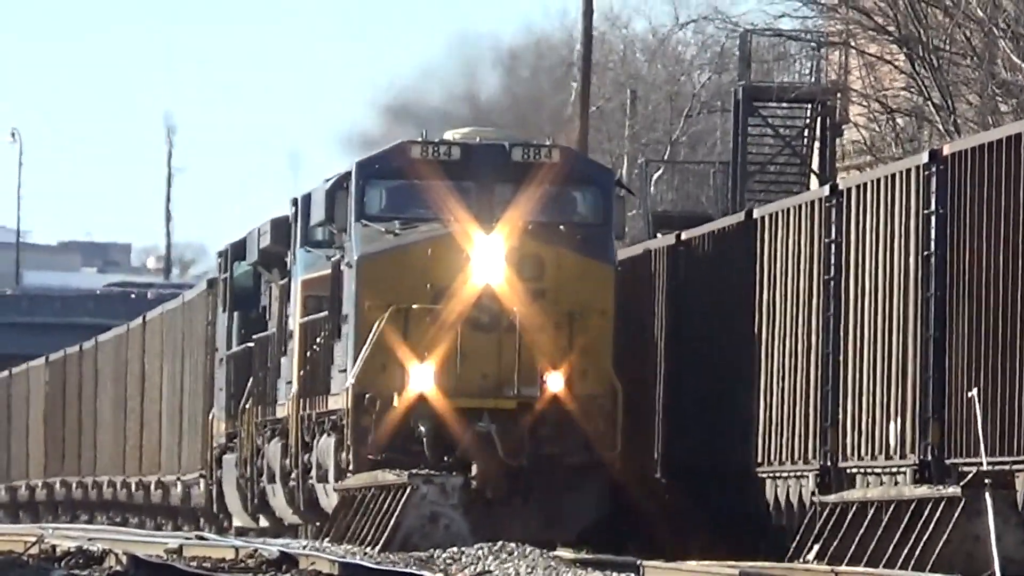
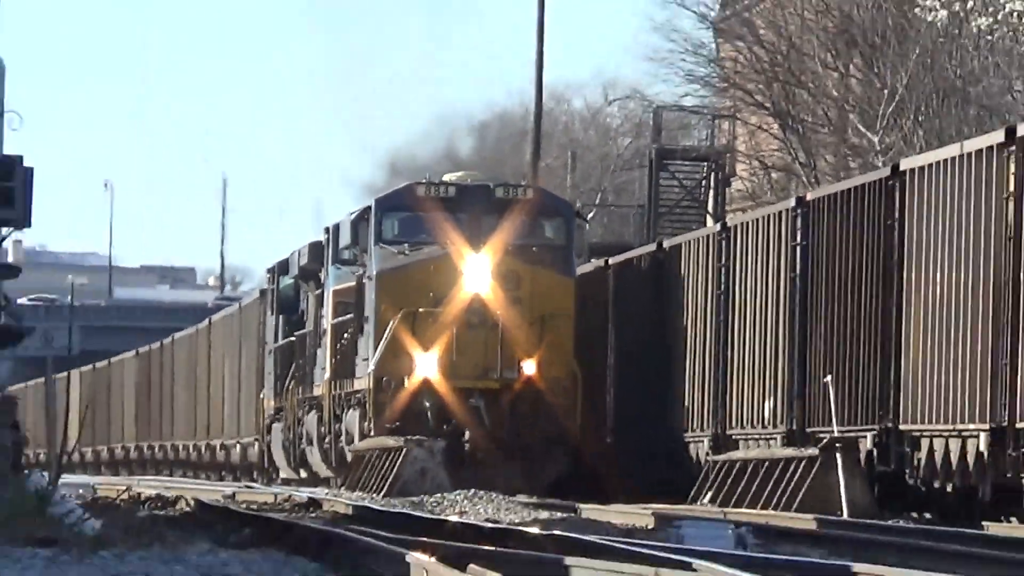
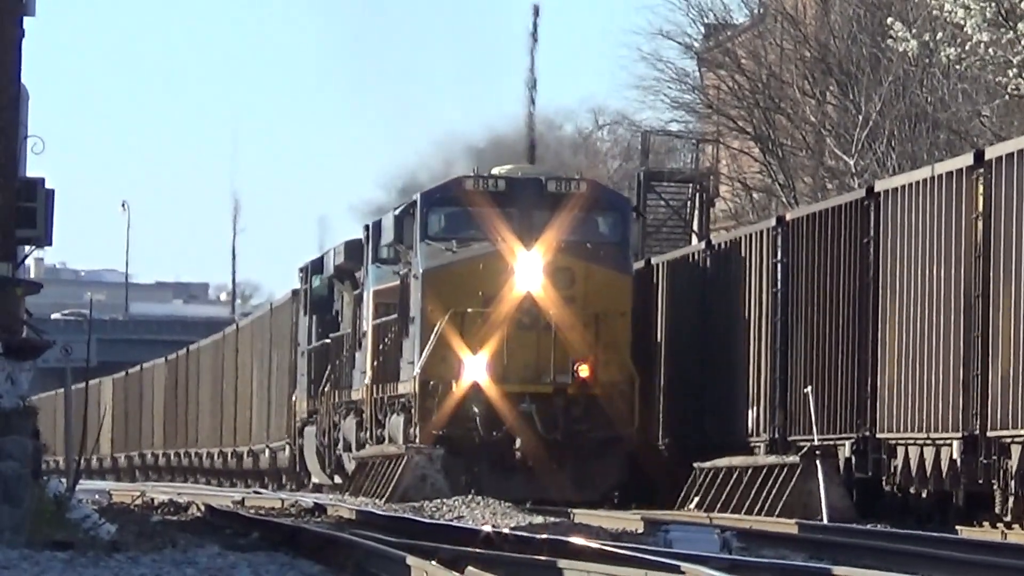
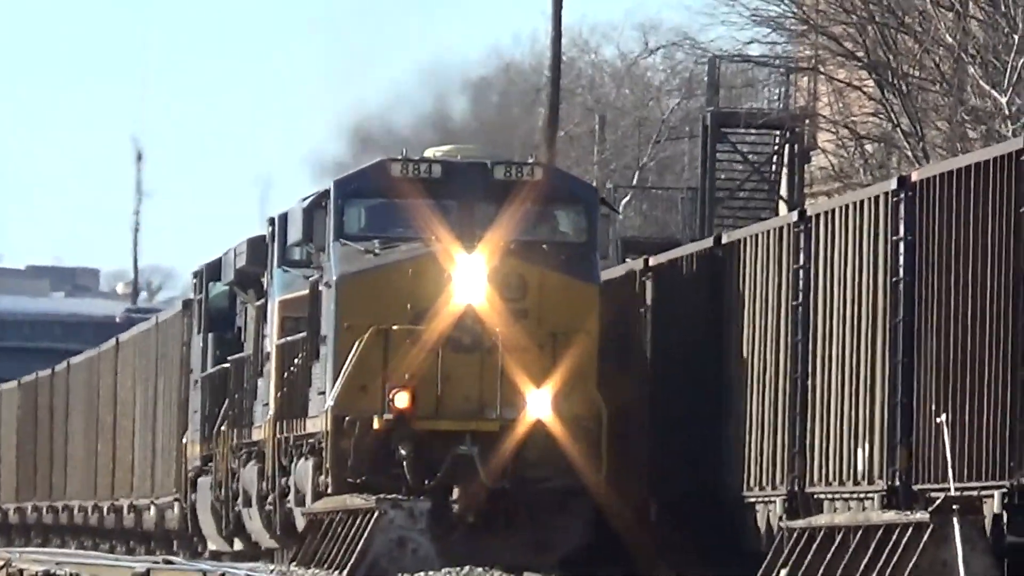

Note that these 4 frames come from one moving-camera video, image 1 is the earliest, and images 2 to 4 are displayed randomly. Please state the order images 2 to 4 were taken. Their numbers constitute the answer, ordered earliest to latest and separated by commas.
4, 2, 3
